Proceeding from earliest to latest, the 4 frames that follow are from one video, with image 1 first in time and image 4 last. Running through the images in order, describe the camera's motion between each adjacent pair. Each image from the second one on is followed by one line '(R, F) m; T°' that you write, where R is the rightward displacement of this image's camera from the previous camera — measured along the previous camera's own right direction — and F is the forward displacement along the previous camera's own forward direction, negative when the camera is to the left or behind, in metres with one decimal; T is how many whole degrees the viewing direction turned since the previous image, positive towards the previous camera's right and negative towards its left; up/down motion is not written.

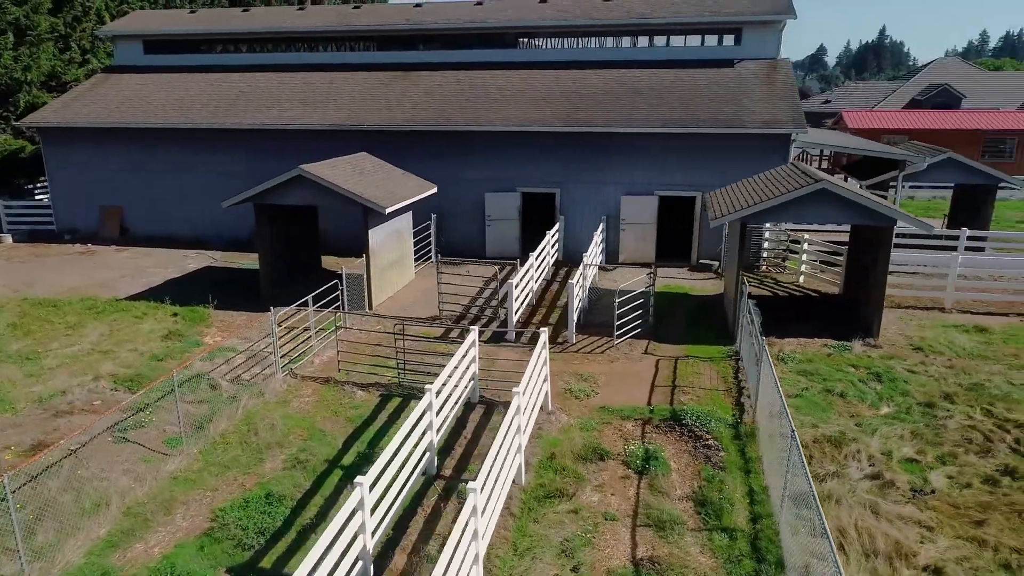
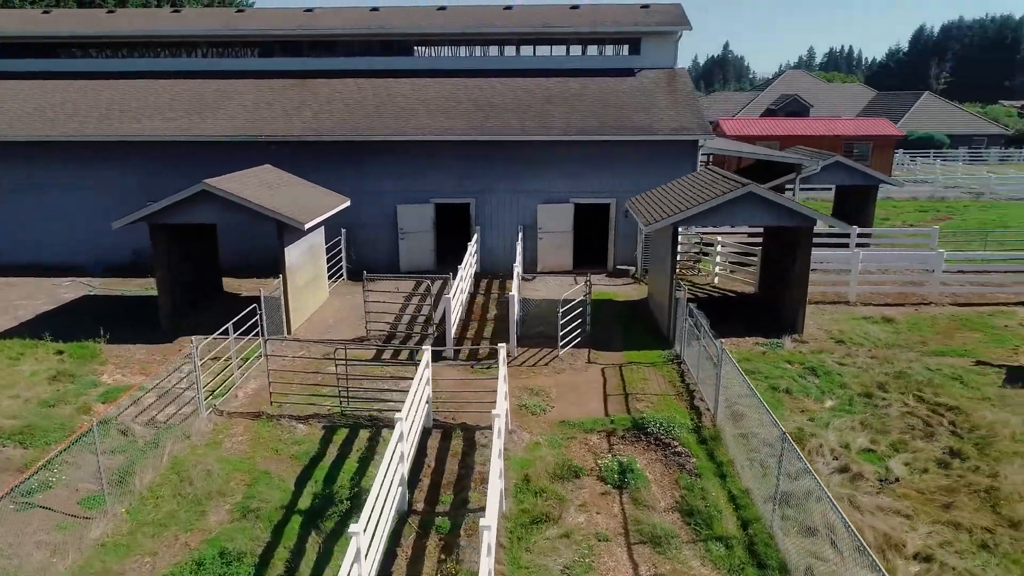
(-1.1, +0.6) m; +10°
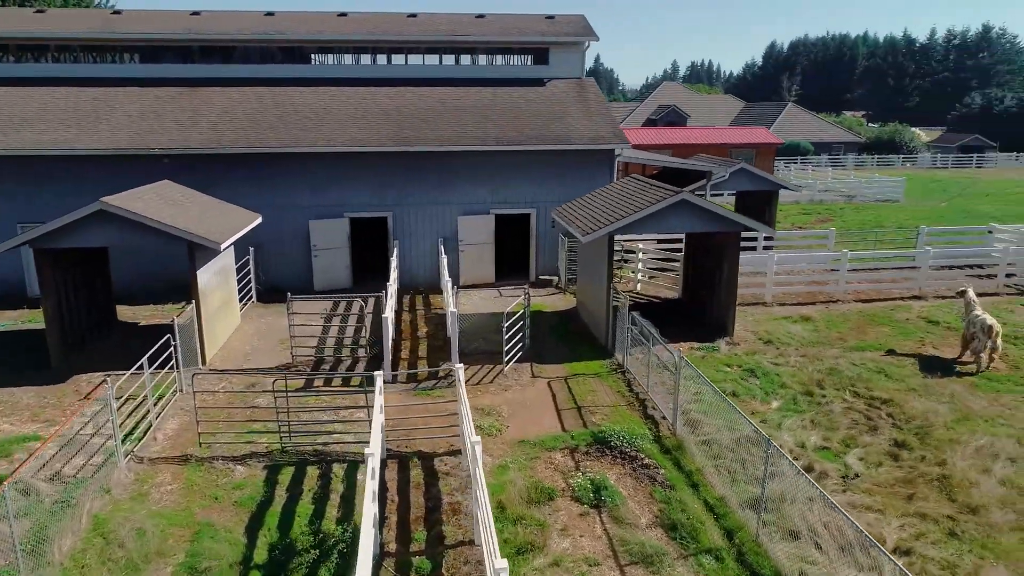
(-0.9, +0.5) m; +9°
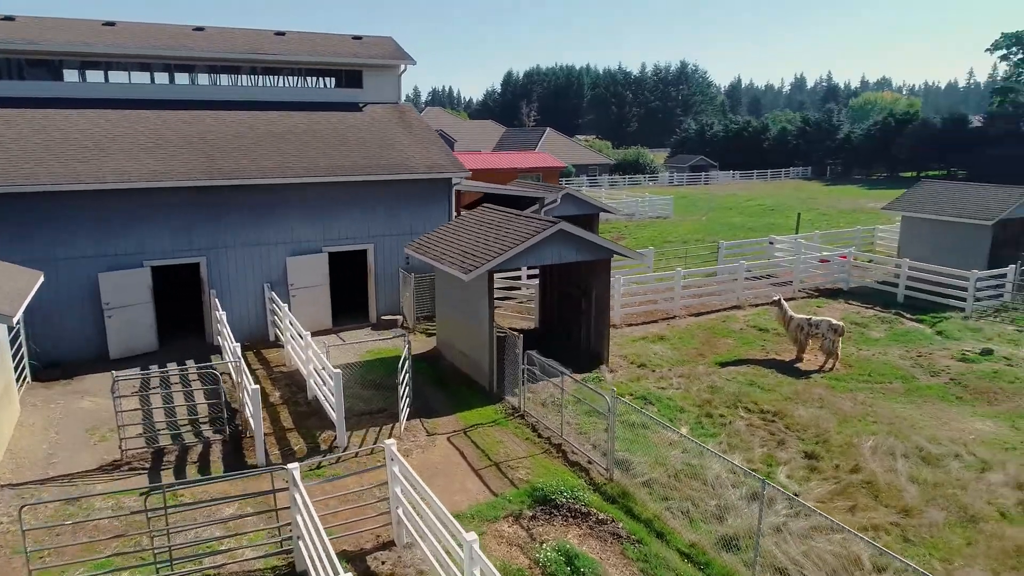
(-1.9, +1.4) m; +19°
